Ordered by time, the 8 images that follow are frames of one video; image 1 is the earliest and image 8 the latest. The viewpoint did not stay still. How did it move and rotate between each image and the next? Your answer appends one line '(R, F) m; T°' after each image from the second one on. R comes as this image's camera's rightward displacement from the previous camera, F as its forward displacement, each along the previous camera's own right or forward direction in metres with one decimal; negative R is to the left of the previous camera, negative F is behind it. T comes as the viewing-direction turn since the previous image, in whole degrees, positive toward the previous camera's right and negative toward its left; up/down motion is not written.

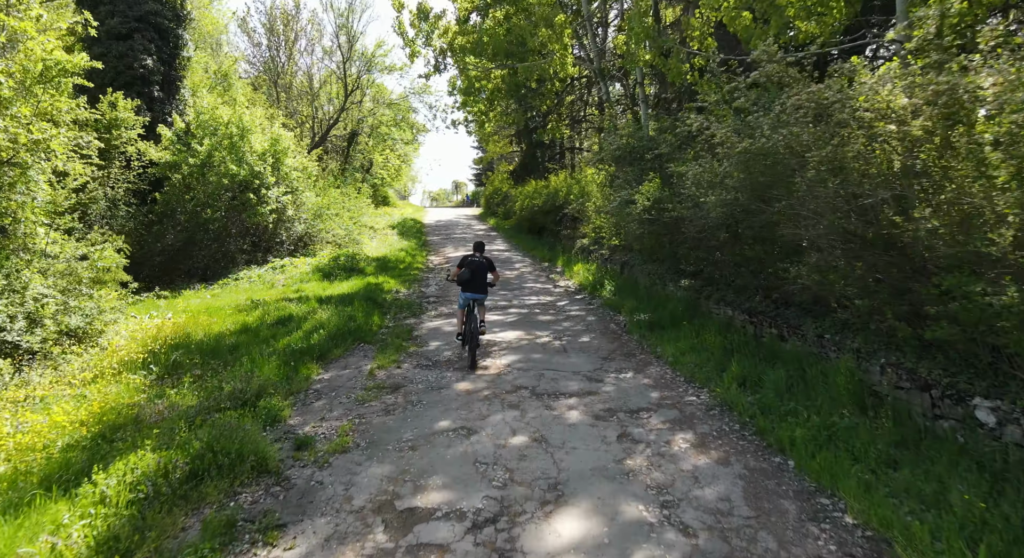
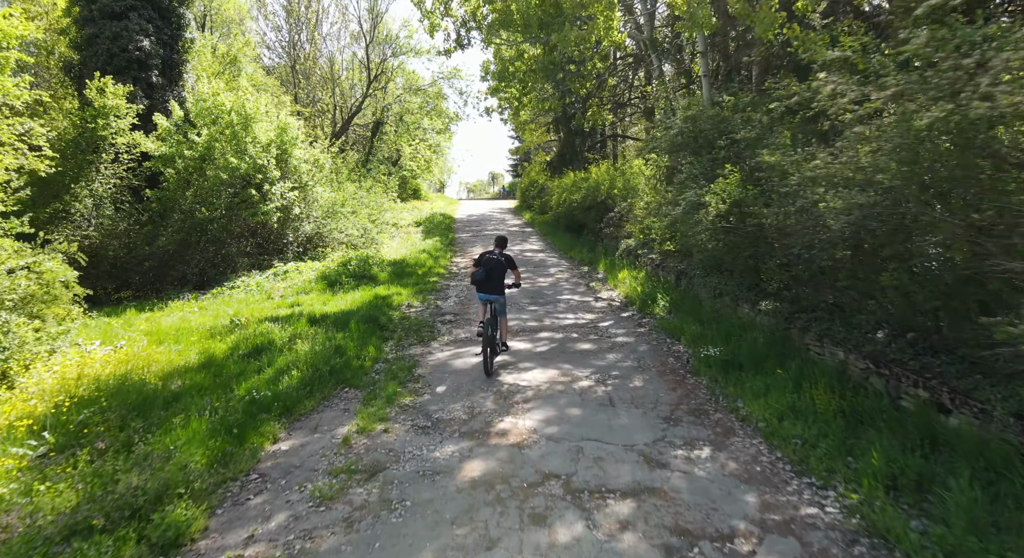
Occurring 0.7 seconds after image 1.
(+0.1, +2.2) m; -3°
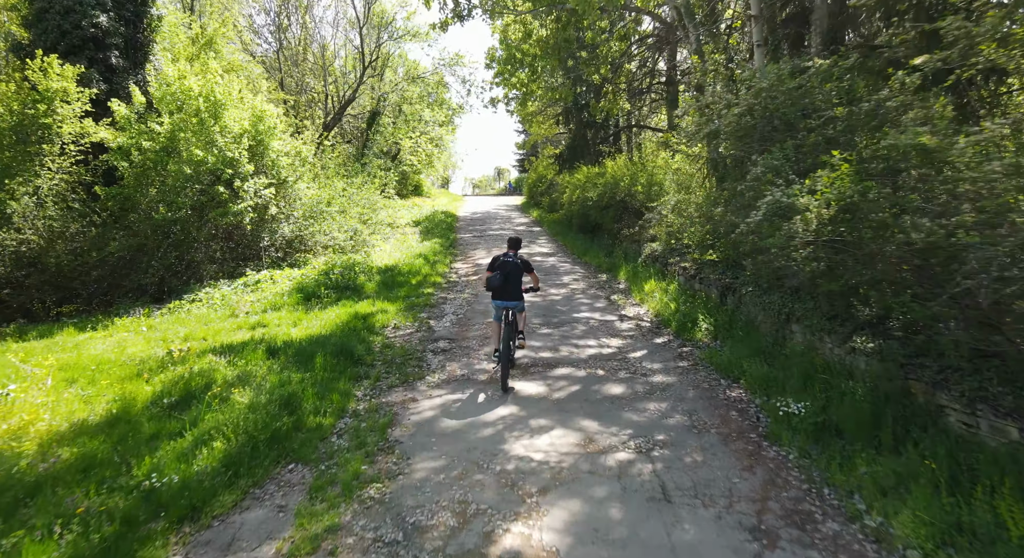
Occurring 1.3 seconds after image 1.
(0.0, +2.1) m; -1°
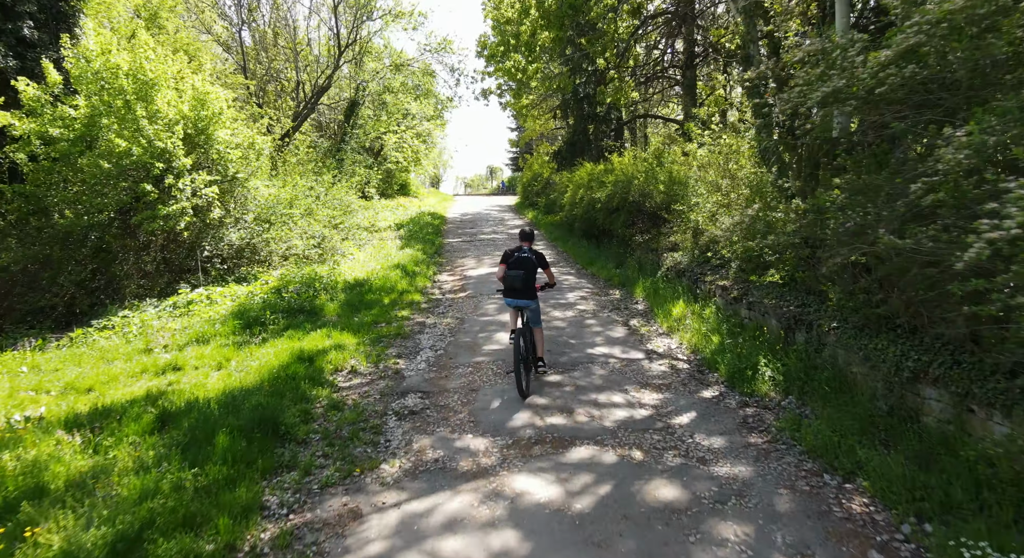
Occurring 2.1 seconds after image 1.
(0.0, +2.5) m; +1°
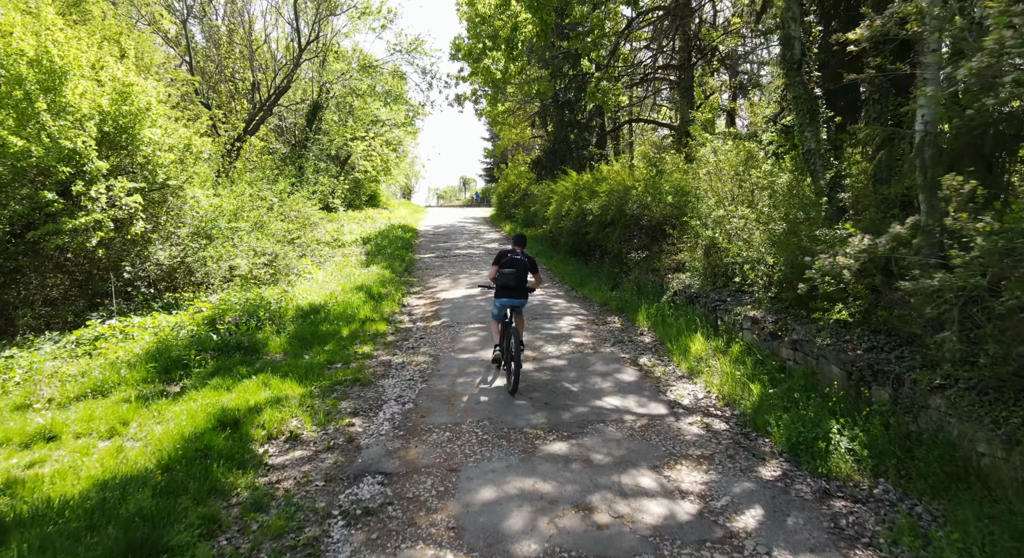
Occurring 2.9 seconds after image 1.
(-0.2, +1.8) m; +3°
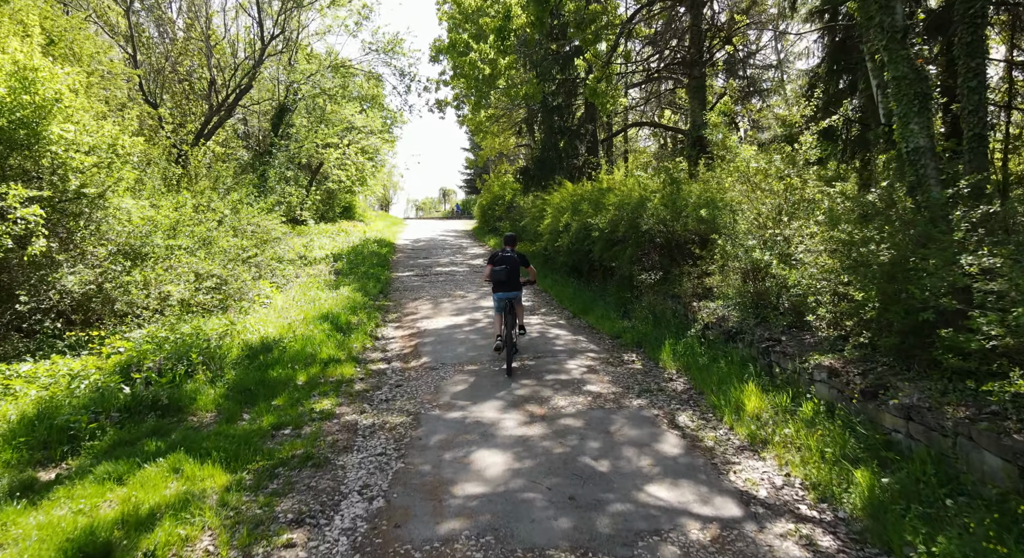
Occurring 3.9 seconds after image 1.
(-0.2, +1.9) m; +2°
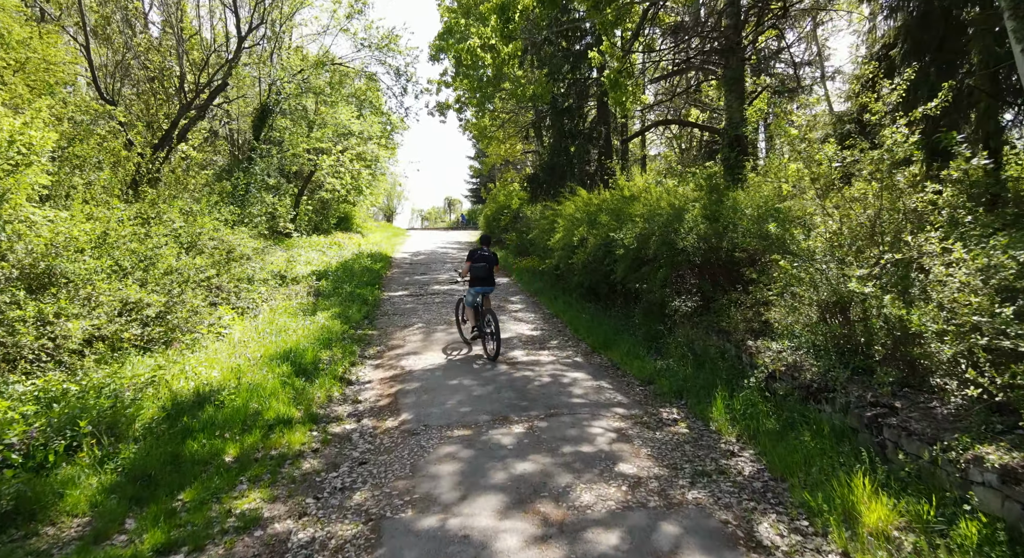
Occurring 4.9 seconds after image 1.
(0.0, +2.0) m; -1°
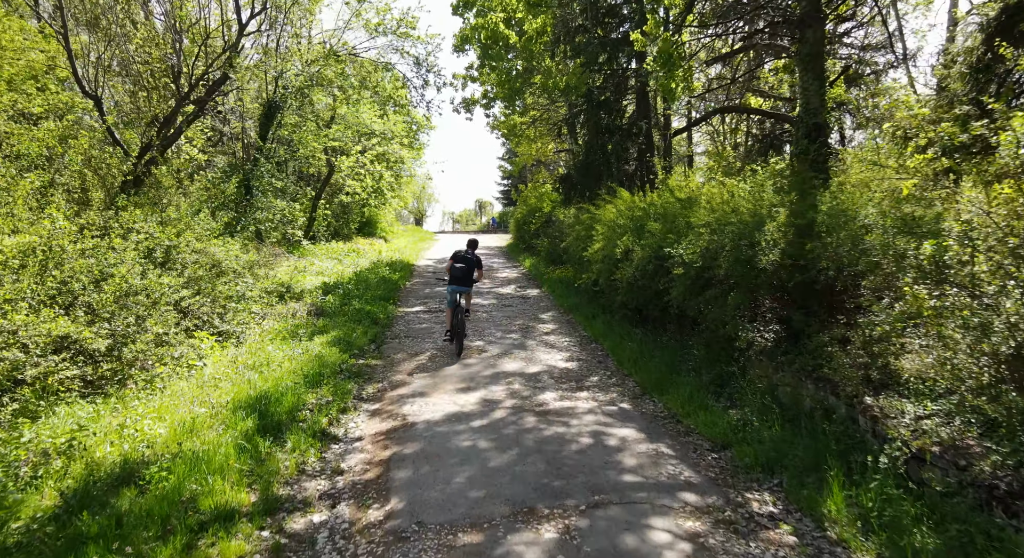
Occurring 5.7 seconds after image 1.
(0.0, +1.9) m; -3°
